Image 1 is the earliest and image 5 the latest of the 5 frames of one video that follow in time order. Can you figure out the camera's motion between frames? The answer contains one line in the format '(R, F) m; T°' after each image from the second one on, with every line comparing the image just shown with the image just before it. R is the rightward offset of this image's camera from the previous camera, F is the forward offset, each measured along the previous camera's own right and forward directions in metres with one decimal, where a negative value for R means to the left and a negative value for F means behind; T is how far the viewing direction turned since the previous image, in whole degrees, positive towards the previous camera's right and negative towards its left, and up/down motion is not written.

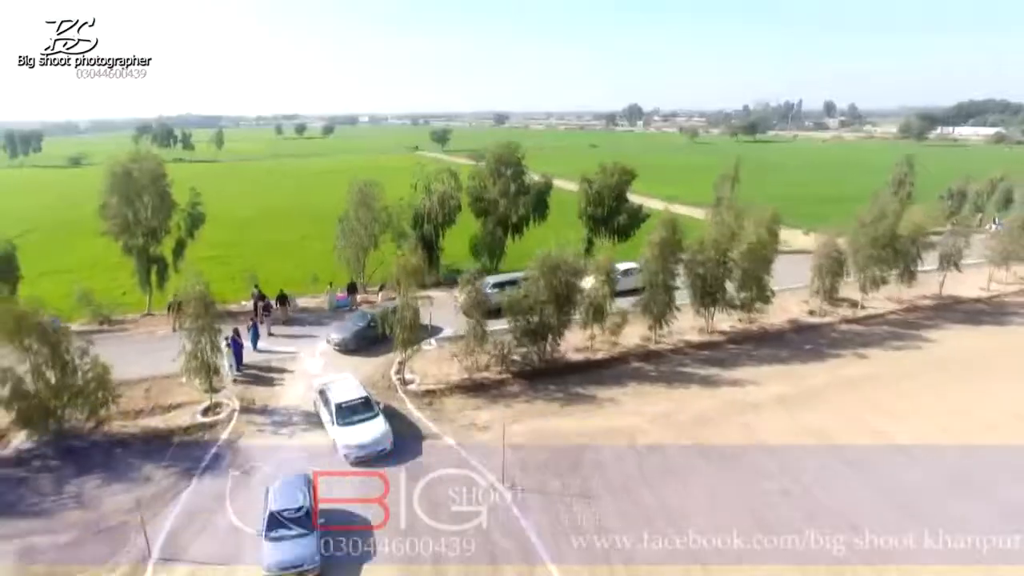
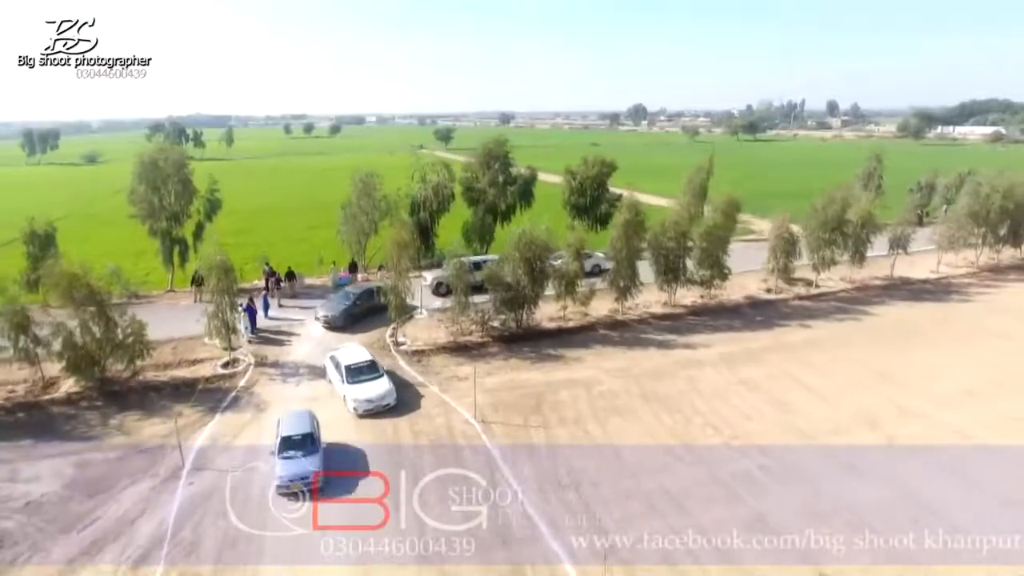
(+0.9, -2.5) m; -1°
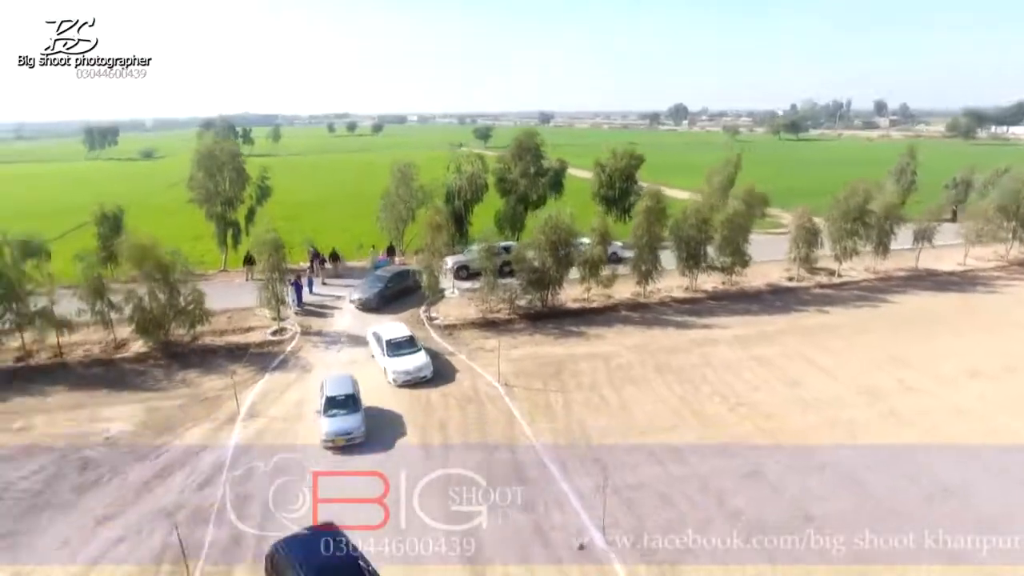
(+0.4, -1.3) m; -3°
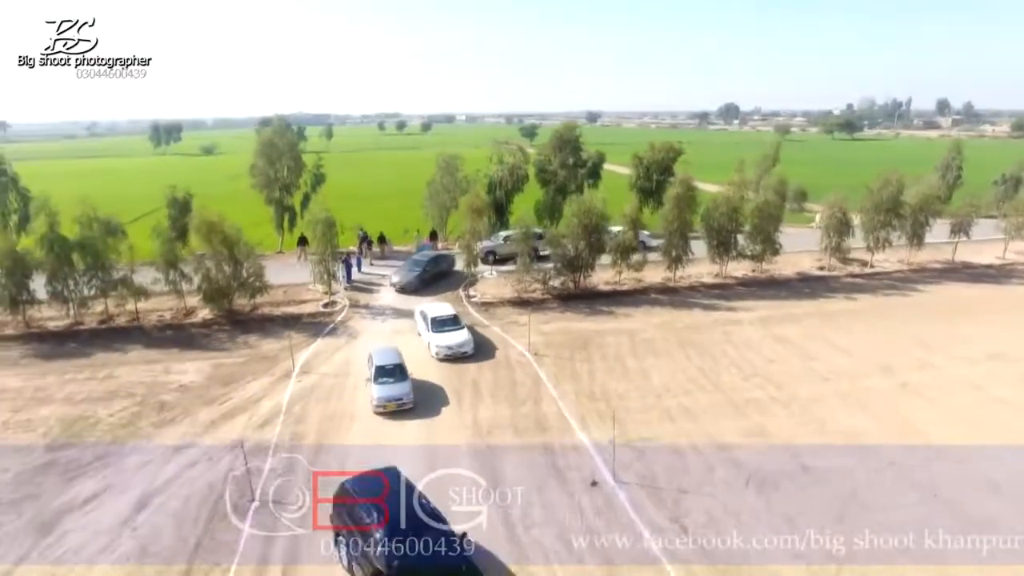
(+0.4, -1.3) m; -4°
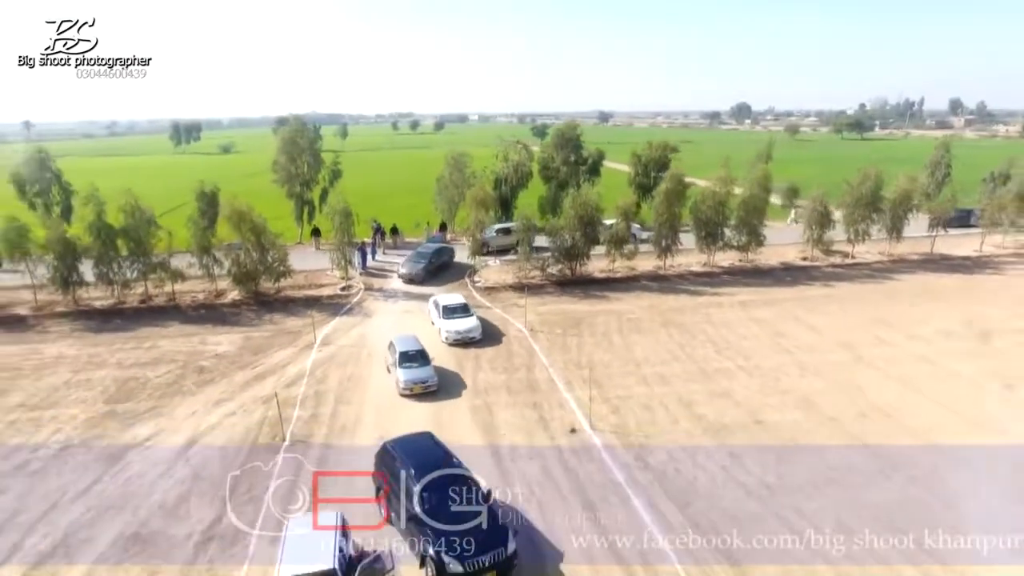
(+0.4, -2.0) m; -1°
